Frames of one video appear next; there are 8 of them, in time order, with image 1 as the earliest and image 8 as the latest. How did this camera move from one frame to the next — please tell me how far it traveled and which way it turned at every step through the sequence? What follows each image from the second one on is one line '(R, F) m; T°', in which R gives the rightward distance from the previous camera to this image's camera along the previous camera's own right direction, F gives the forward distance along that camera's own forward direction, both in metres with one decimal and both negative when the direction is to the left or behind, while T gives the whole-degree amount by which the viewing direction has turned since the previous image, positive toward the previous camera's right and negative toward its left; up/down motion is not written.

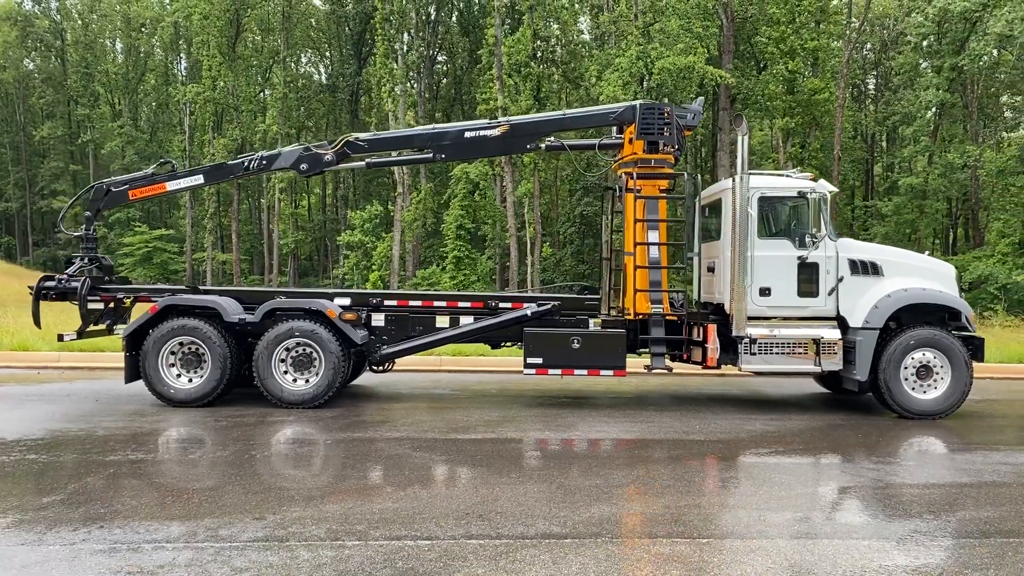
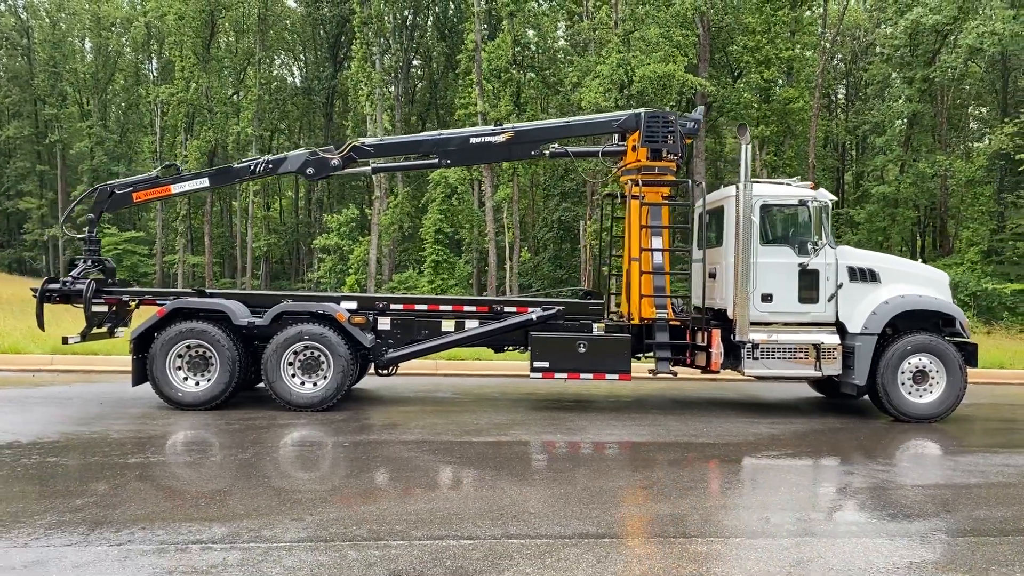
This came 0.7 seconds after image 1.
(-0.4, -0.1) m; +2°
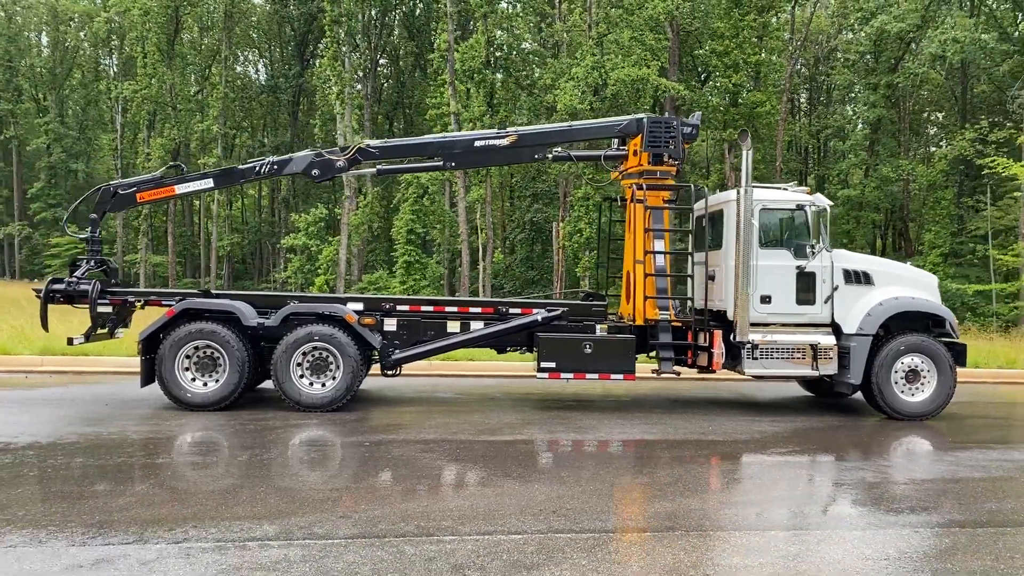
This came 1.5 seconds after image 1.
(-0.4, -0.1) m; +2°
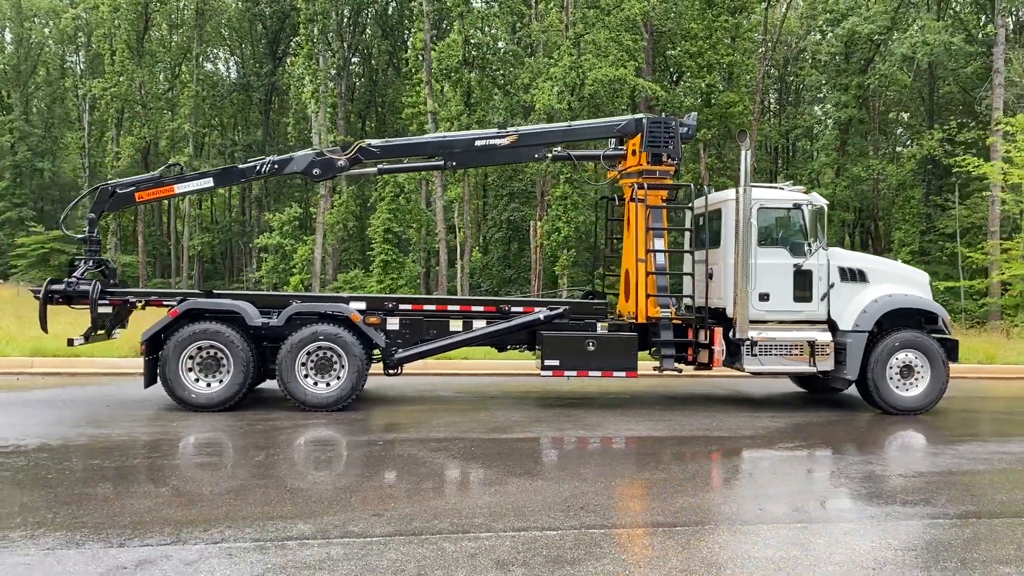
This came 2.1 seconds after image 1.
(-0.3, 0.0) m; +2°
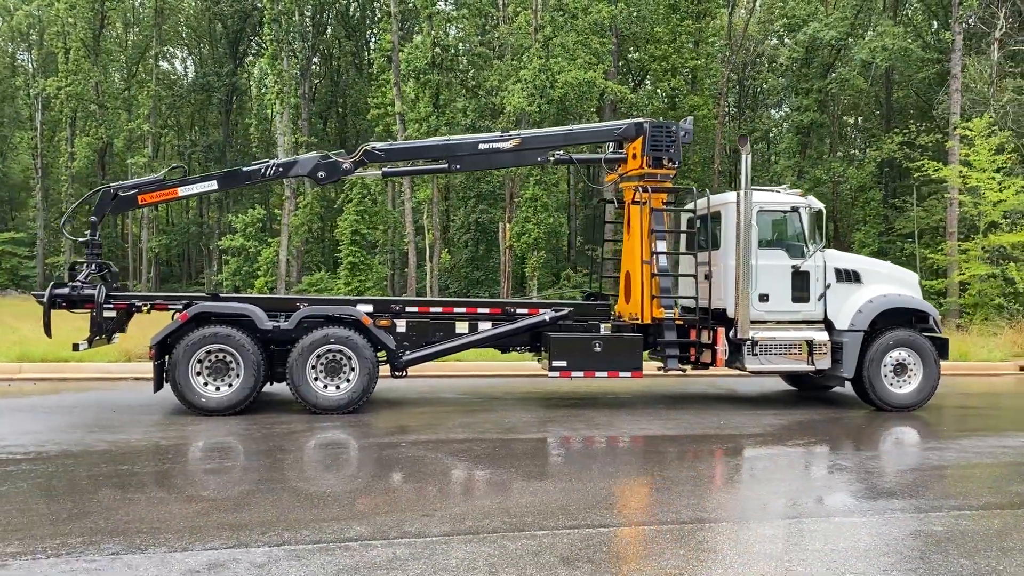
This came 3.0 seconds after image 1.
(-0.5, -0.1) m; +3°
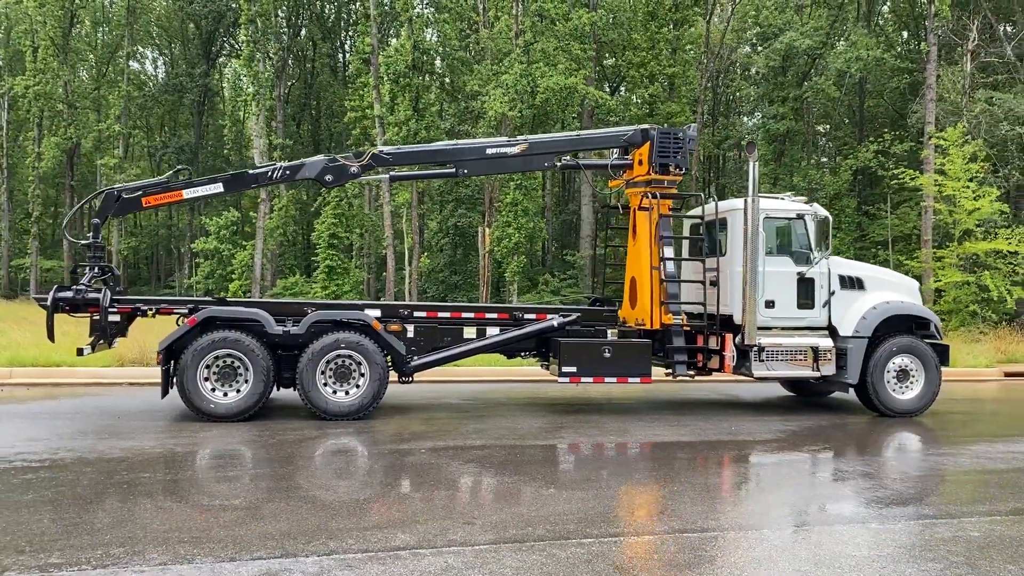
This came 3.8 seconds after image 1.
(-0.4, 0.0) m; +2°
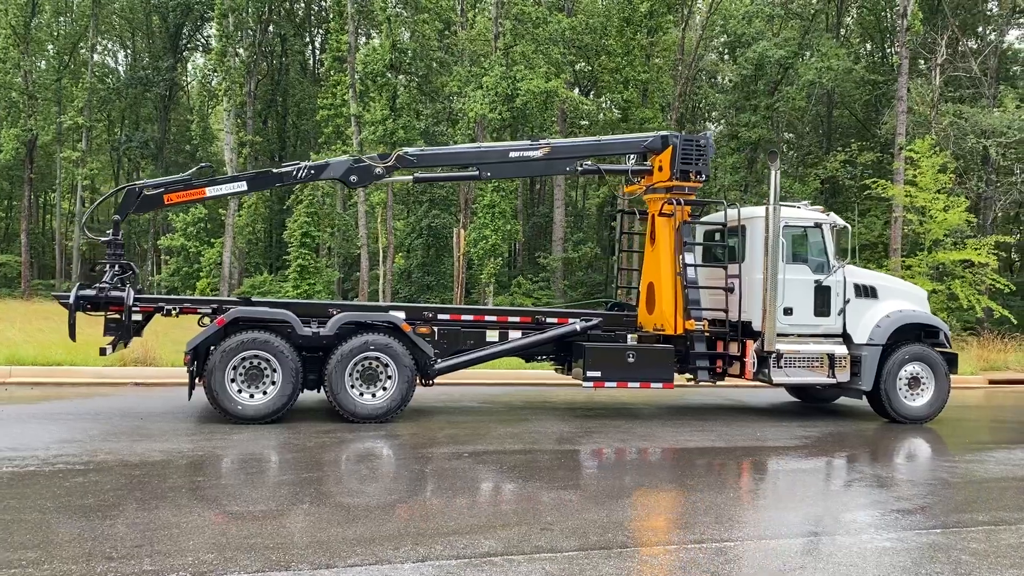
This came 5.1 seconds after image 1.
(-0.7, 0.0) m; +3°
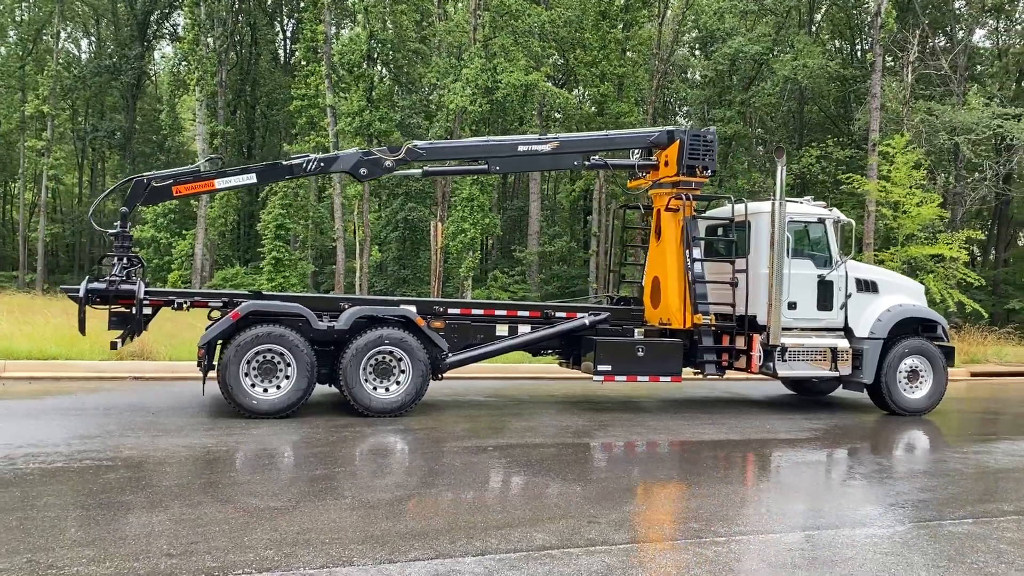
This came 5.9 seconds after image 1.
(-0.4, 0.0) m; +2°
